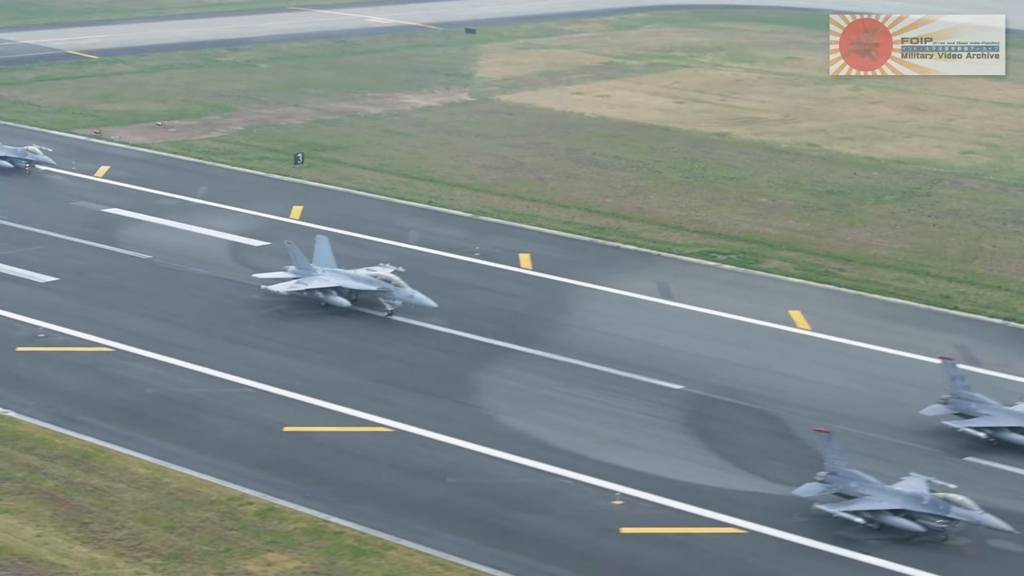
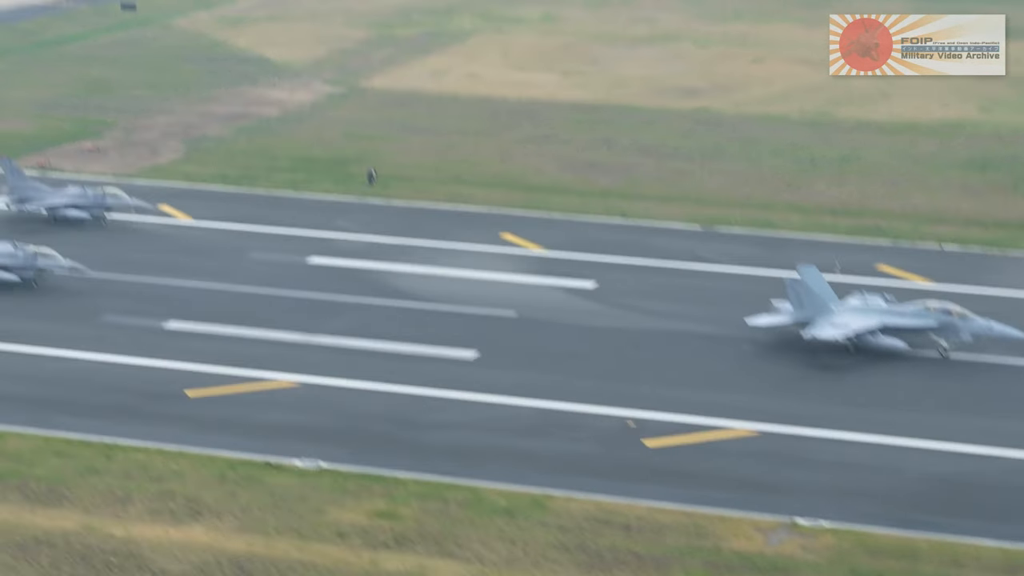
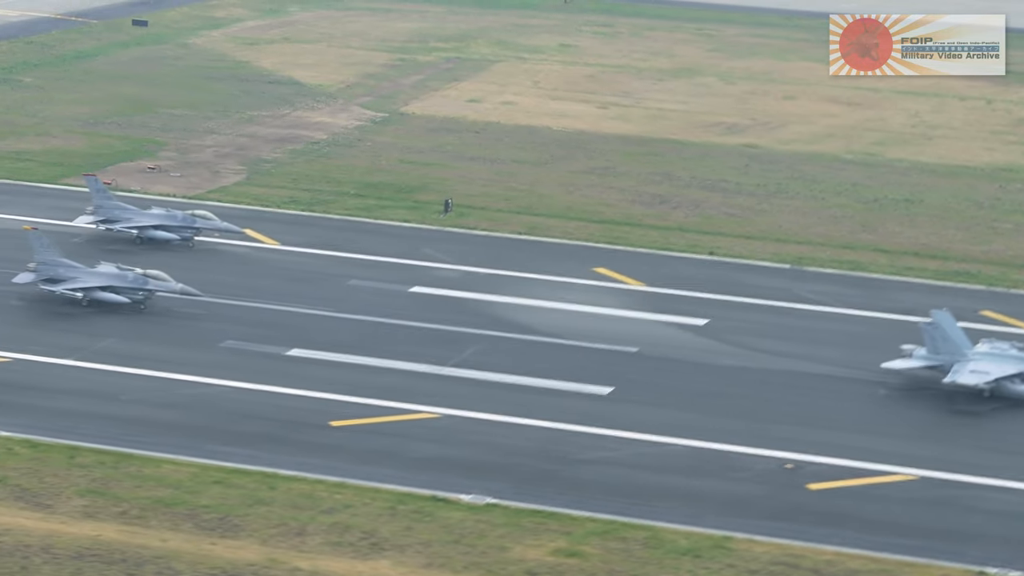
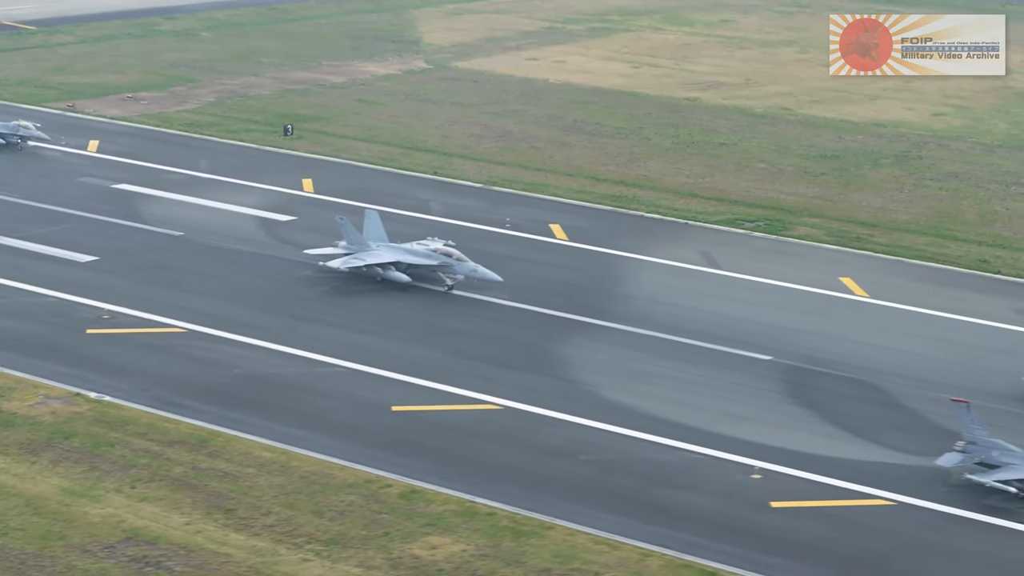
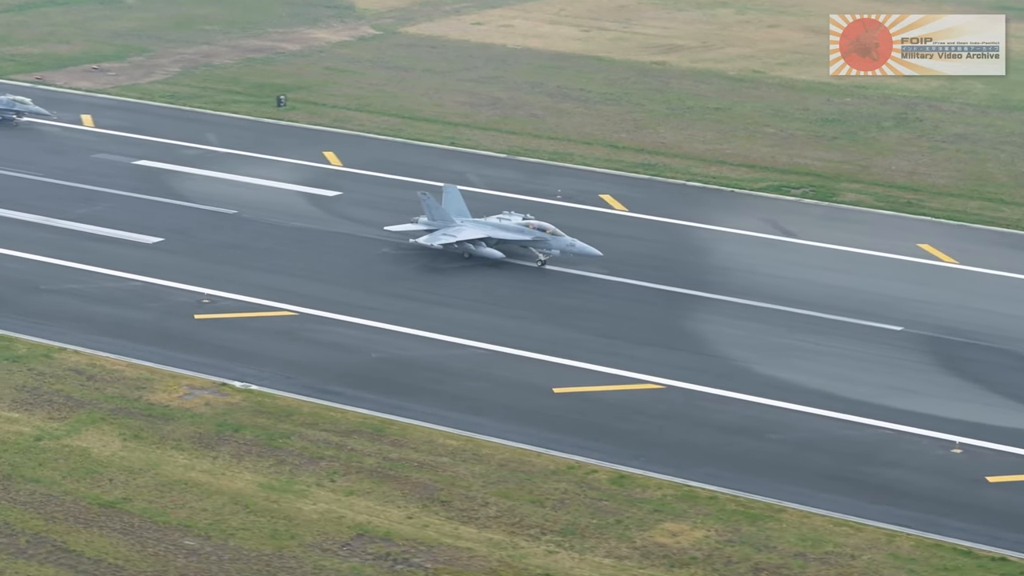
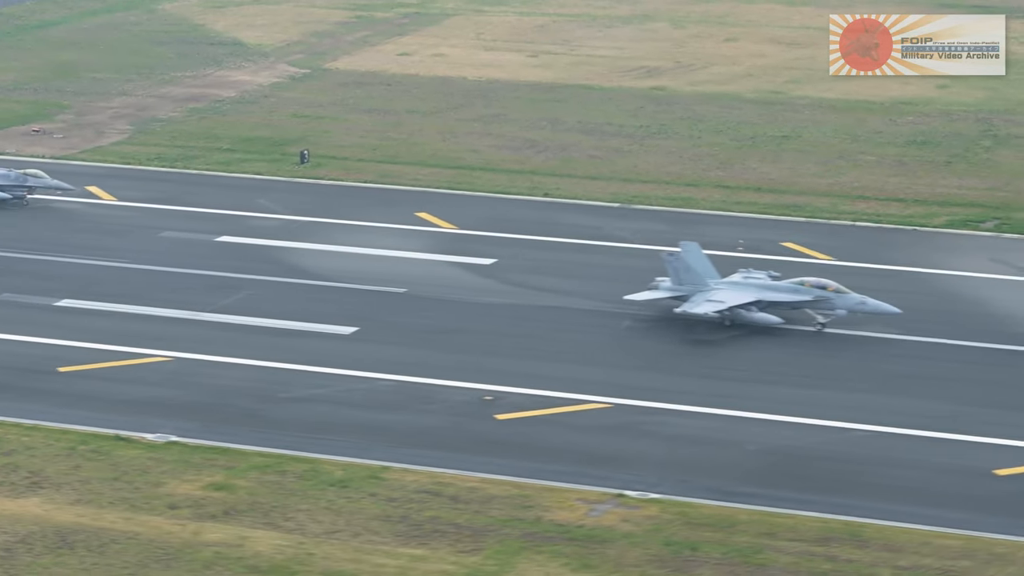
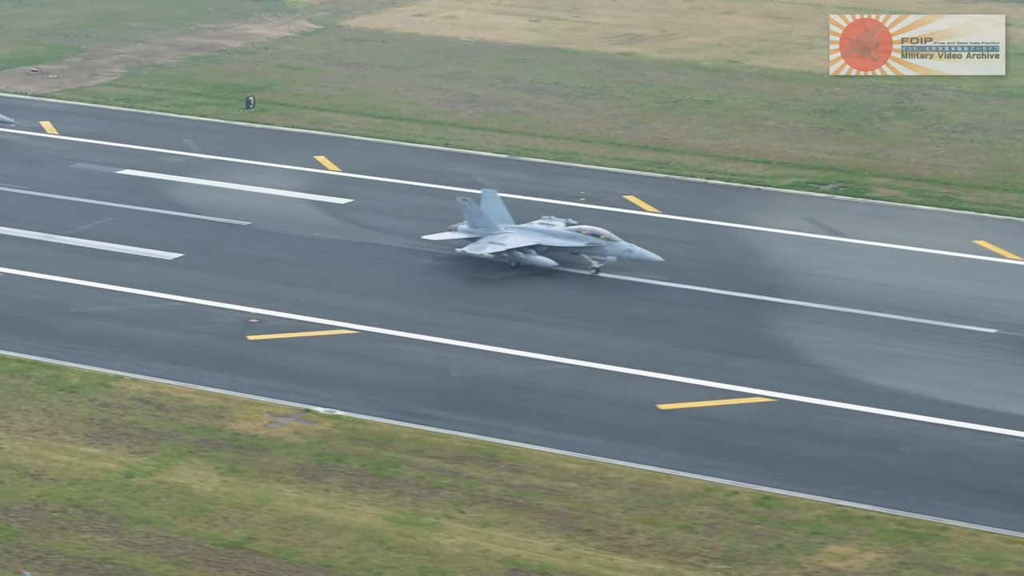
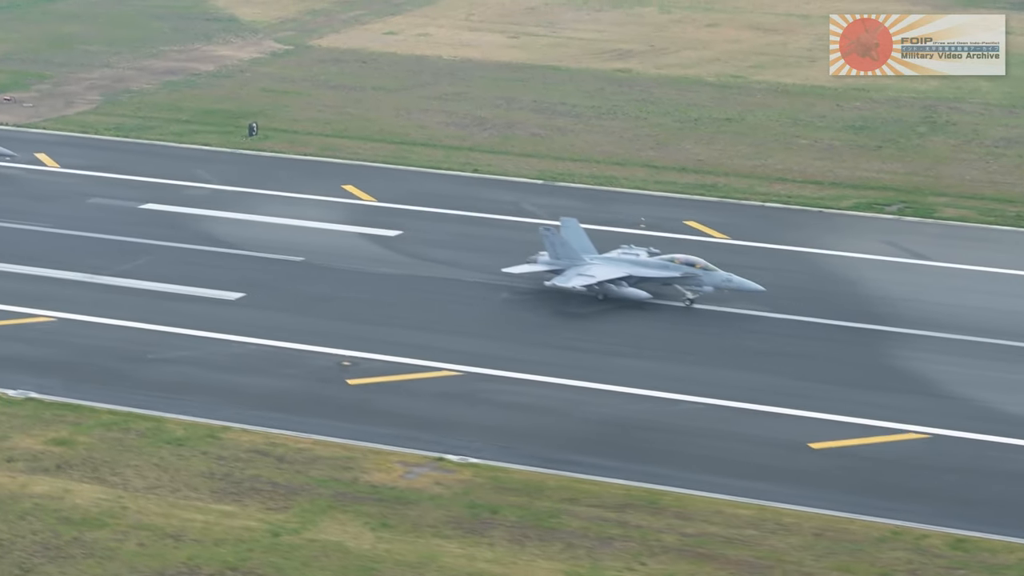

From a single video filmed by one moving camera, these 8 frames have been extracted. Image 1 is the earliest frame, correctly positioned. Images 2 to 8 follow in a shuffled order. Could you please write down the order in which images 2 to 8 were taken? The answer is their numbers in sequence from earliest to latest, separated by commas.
4, 5, 7, 8, 6, 2, 3
